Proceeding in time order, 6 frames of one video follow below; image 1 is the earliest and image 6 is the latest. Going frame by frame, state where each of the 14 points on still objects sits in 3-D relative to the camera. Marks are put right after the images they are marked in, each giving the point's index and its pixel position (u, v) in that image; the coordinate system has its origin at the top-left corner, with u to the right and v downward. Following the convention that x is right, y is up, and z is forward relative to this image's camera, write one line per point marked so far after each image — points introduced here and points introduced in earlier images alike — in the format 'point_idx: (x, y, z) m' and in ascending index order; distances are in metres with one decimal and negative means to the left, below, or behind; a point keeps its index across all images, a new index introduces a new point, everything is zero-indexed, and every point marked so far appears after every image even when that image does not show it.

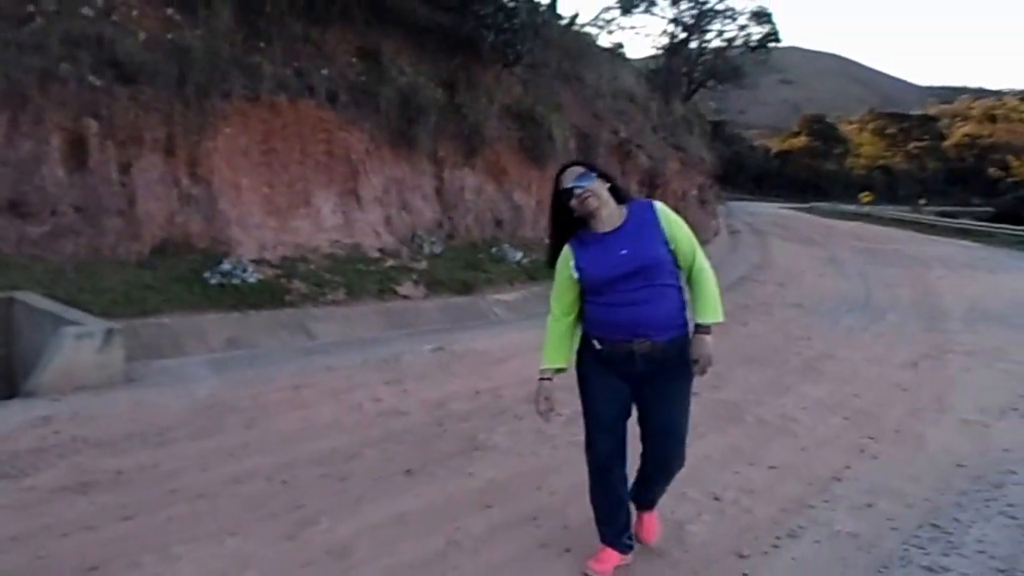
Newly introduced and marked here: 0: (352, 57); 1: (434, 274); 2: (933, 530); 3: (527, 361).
0: (-2.8, +3.9, +15.4) m
1: (-1.2, +0.2, +14.0) m
2: (+2.4, -1.4, +5.2) m
3: (+0.1, -0.8, +10.2) m
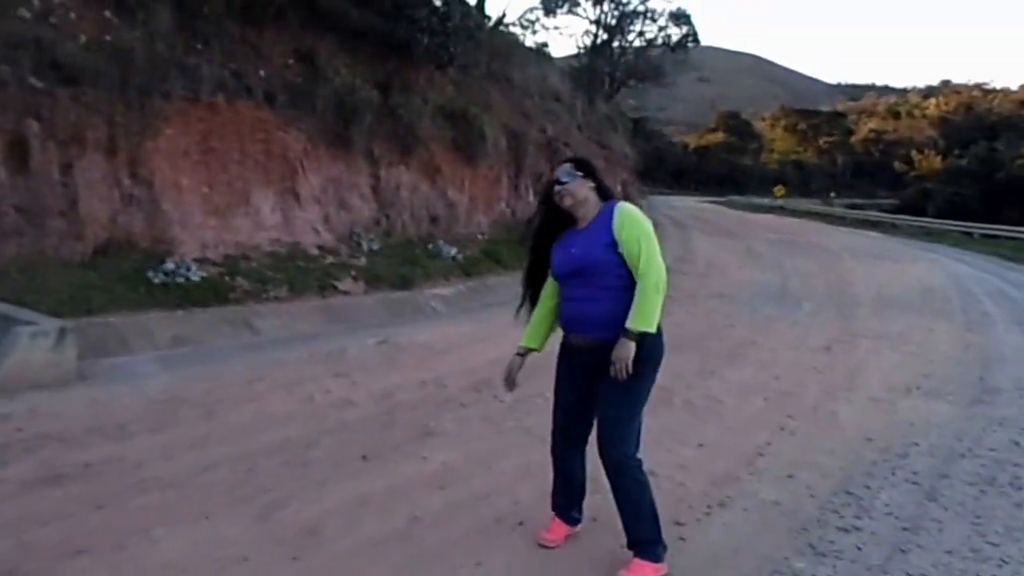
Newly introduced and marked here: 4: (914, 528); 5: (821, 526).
0: (-4.0, +4.0, +15.5) m
1: (-2.2, +0.3, +14.3) m
2: (+2.1, -1.3, +5.8) m
3: (-0.6, -0.7, +10.6) m
4: (+2.3, -1.4, +5.3) m
5: (+1.8, -1.4, +5.2) m
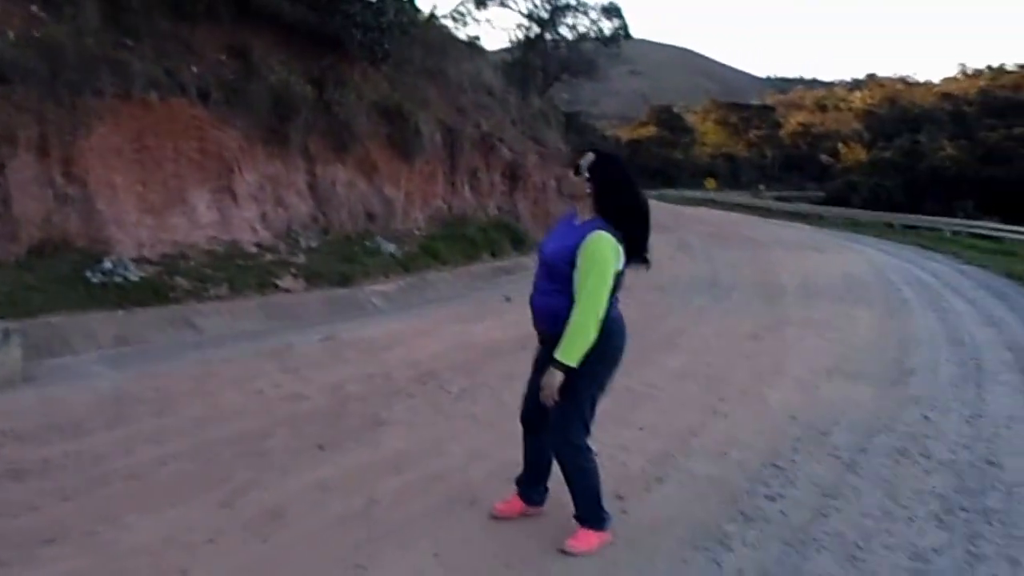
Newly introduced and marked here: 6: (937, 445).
0: (-5.0, +4.0, +15.5) m
1: (-3.2, +0.3, +14.4) m
2: (+1.8, -1.2, +6.3) m
3: (-1.2, -0.7, +10.9) m
4: (+2.0, -1.3, +5.8) m
5: (+1.5, -1.3, +5.7) m
6: (+3.3, -1.2, +7.0) m
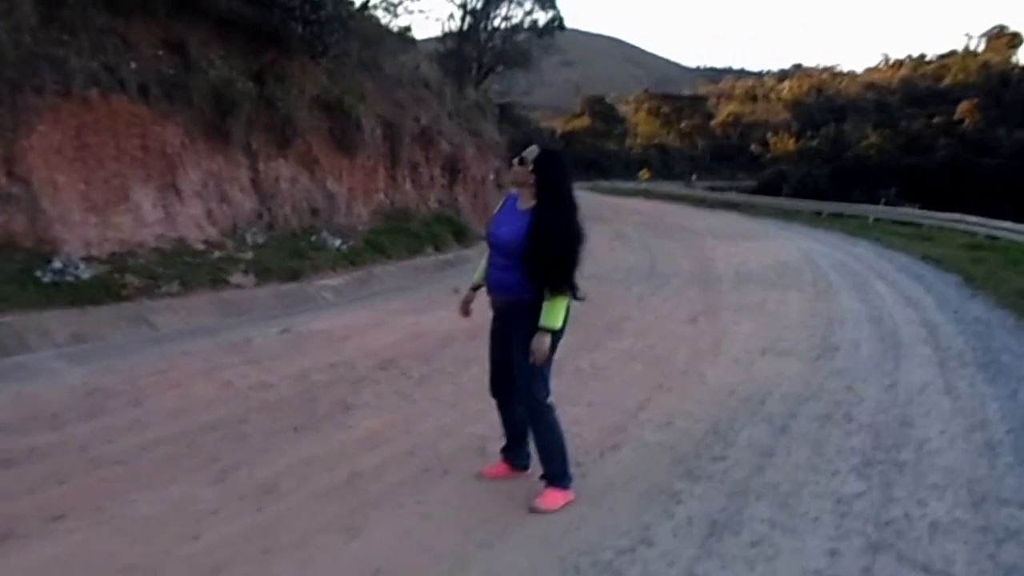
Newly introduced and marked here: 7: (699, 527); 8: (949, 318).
0: (-6.0, +4.1, +15.7) m
1: (-4.0, +0.4, +14.7) m
2: (+1.5, -1.1, +6.9) m
3: (-1.8, -0.6, +11.3) m
4: (+1.8, -1.2, +6.5) m
5: (+1.3, -1.2, +6.4) m
6: (+2.9, -1.0, +7.7) m
7: (+1.1, -1.3, +5.2) m
8: (+6.1, -0.4, +12.6) m
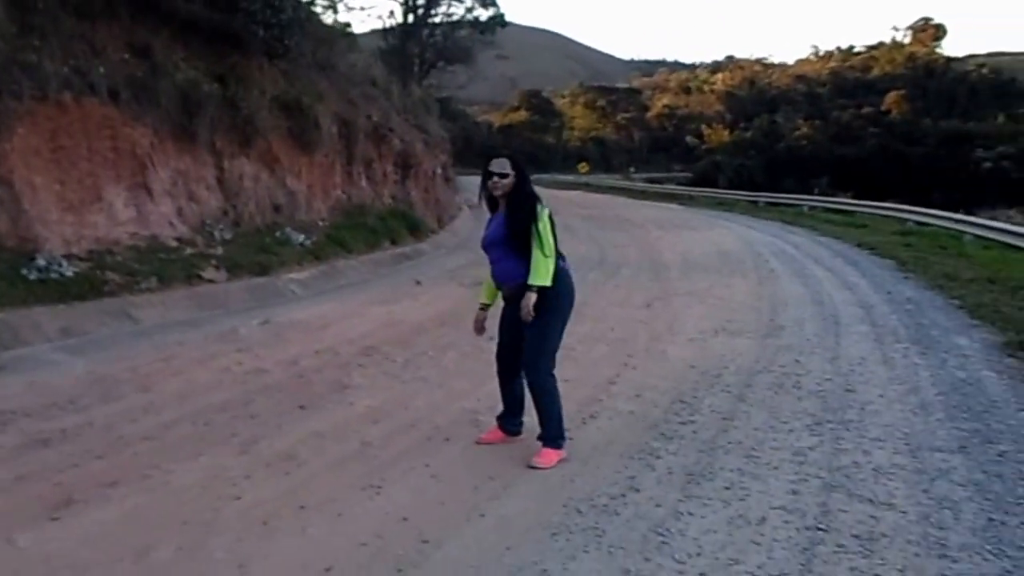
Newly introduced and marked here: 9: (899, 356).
0: (-6.8, +4.1, +16.0) m
1: (-4.7, +0.5, +15.2) m
2: (+1.4, -1.0, +7.8) m
3: (-2.2, -0.5, +12.0) m
4: (+1.7, -1.1, +7.4) m
5: (+1.2, -1.1, +7.2) m
6: (+2.8, -0.9, +8.7) m
7: (+1.1, -1.2, +6.1) m
8: (+5.5, -0.2, +13.8) m
9: (+4.1, -0.7, +9.8) m
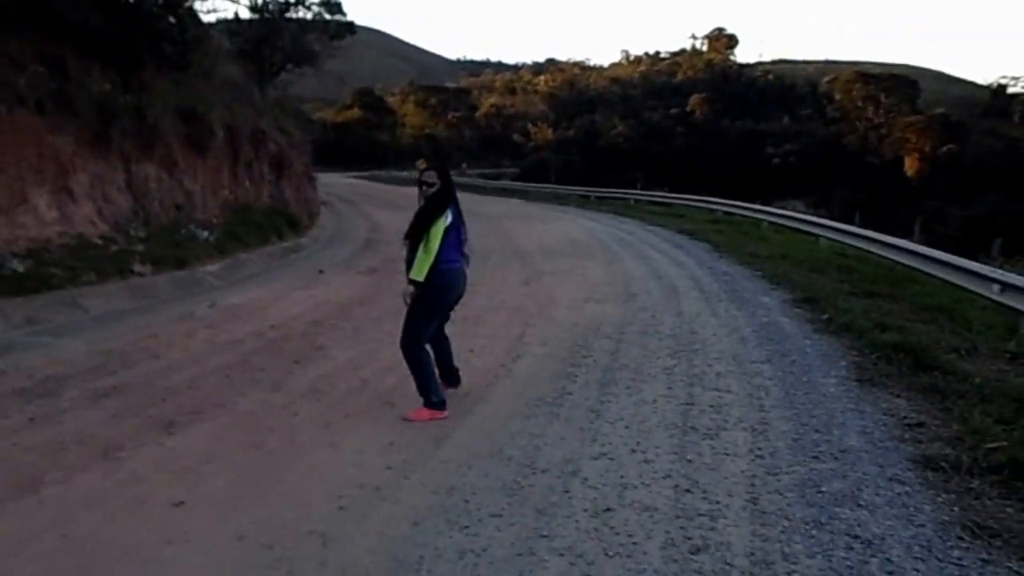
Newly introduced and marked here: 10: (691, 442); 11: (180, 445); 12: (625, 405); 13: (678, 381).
0: (-9.0, +4.2, +17.1) m
1: (-6.6, +0.6, +16.8) m
2: (+0.7, -0.7, +10.7) m
3: (-3.6, -0.3, +14.1) m
4: (+1.1, -0.7, +10.3) m
5: (+0.6, -0.8, +10.0) m
6: (+1.9, -0.5, +11.8) m
7: (+0.8, -0.9, +8.8) m
8: (+3.7, +0.3, +17.3) m
9: (+3.0, -0.3, +13.1) m
10: (+1.4, -1.2, +7.3) m
11: (-2.6, -1.2, +7.0) m
12: (+1.0, -1.1, +8.2) m
13: (+1.6, -0.9, +9.0) m
